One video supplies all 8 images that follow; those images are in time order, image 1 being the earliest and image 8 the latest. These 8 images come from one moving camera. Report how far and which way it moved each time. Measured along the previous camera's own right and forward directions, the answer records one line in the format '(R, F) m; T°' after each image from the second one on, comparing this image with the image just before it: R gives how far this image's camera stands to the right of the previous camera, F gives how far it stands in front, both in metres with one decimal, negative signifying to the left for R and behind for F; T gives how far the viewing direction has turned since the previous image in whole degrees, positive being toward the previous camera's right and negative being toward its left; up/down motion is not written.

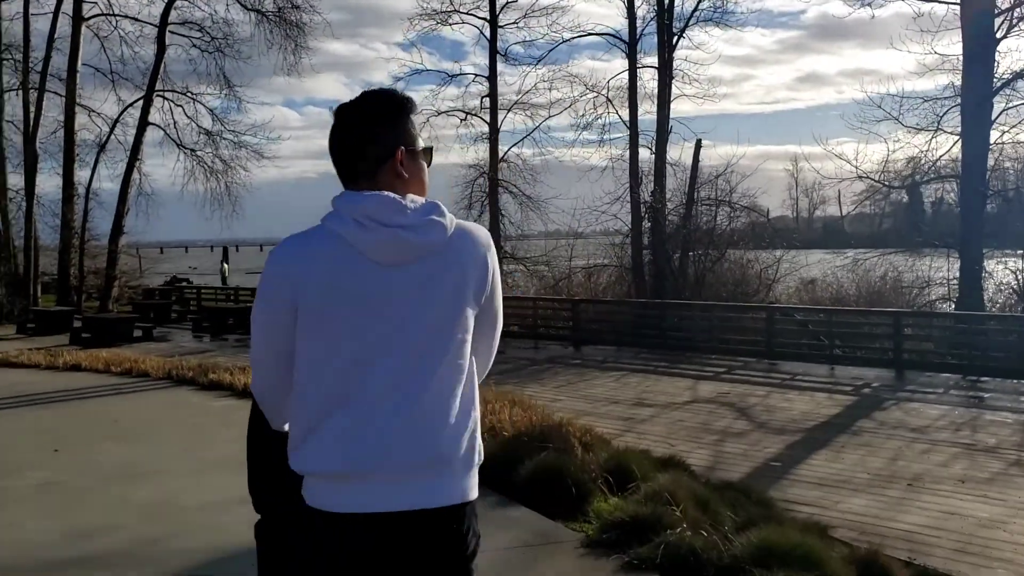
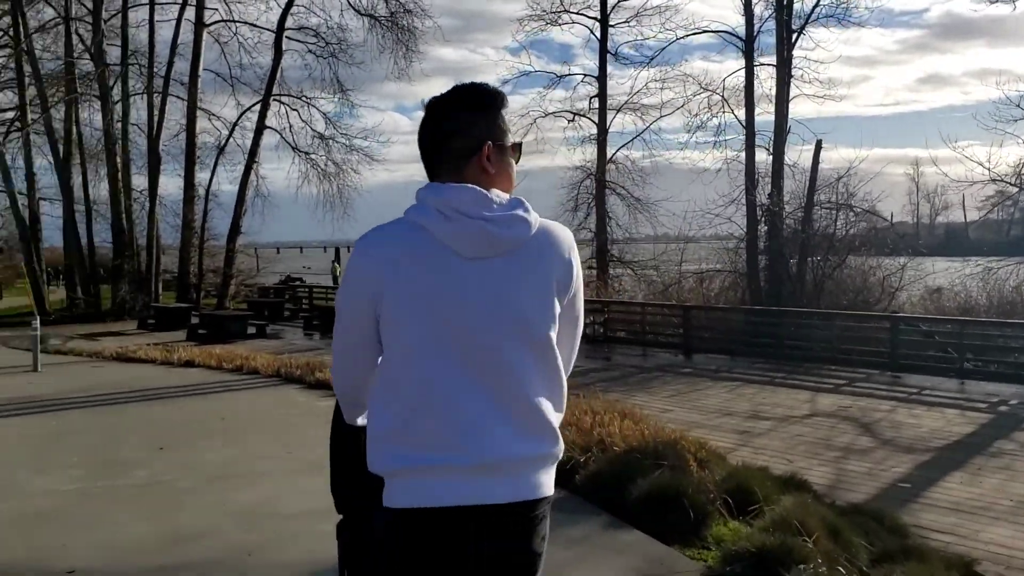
(0.0, +0.3) m; -7°
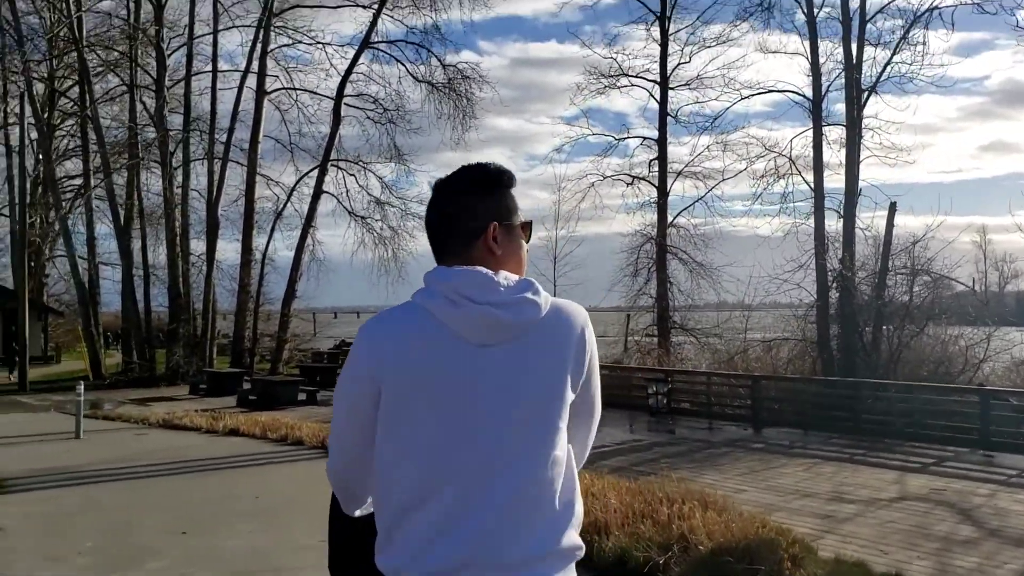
(-0.1, +0.7) m; -3°
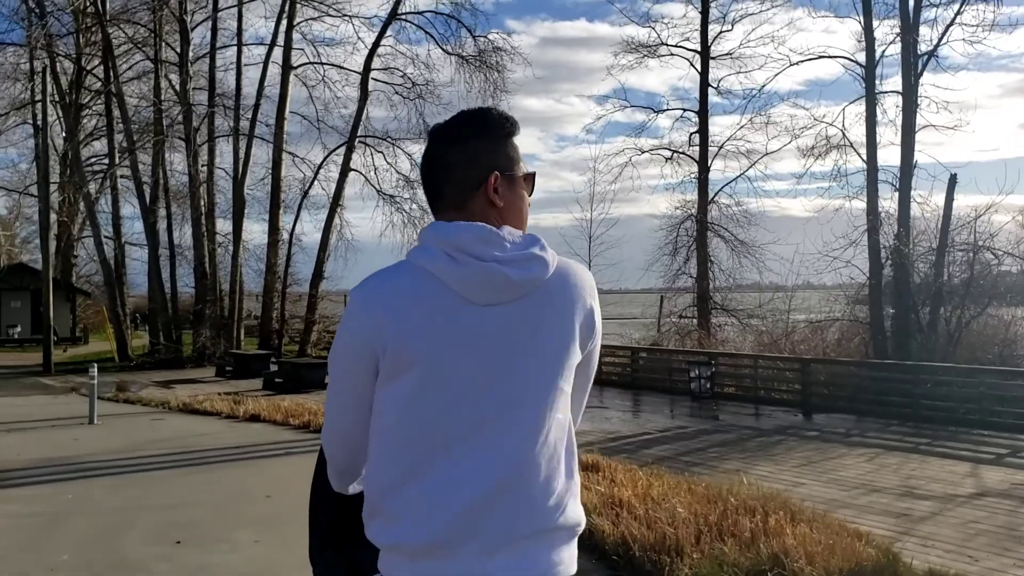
(-0.1, +0.9) m; -2°
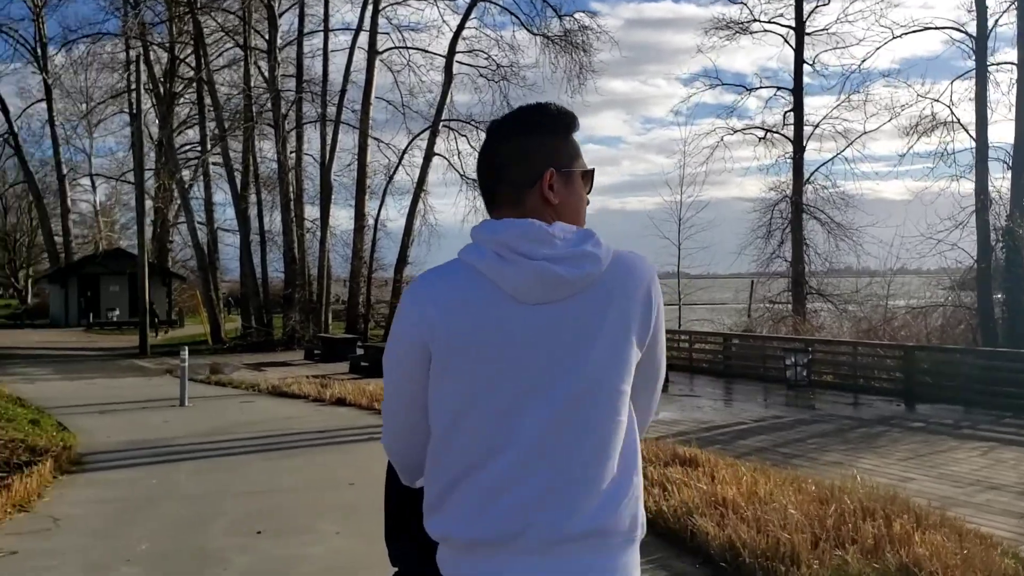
(-0.1, +0.3) m; -5°
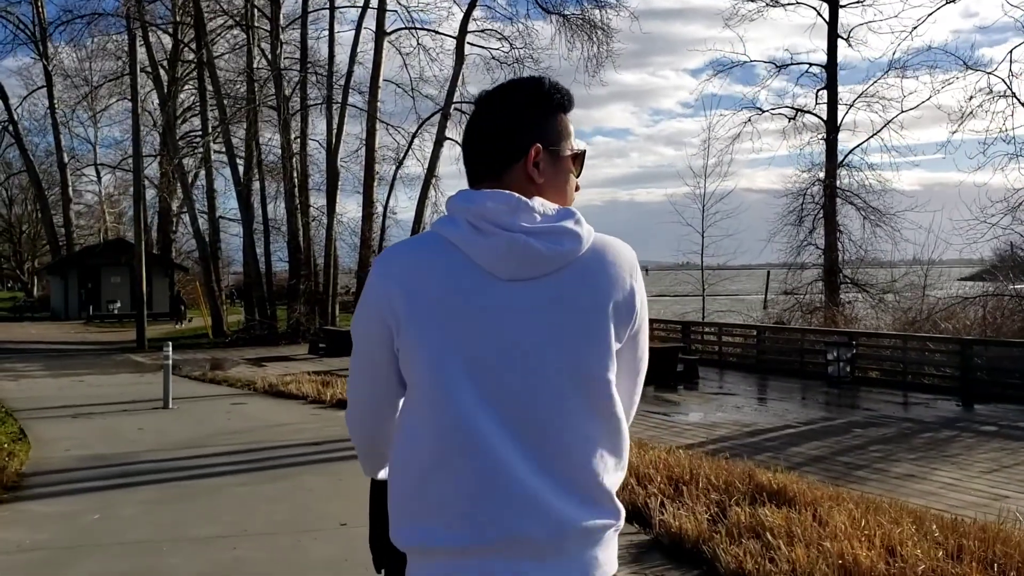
(-0.1, +1.3) m; -1°
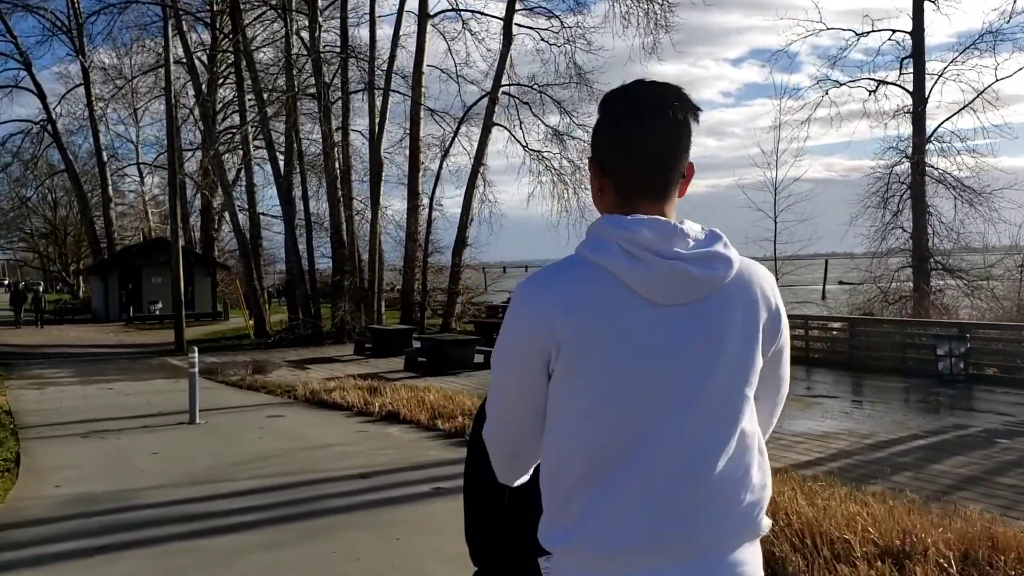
(-0.3, +1.6) m; -3°
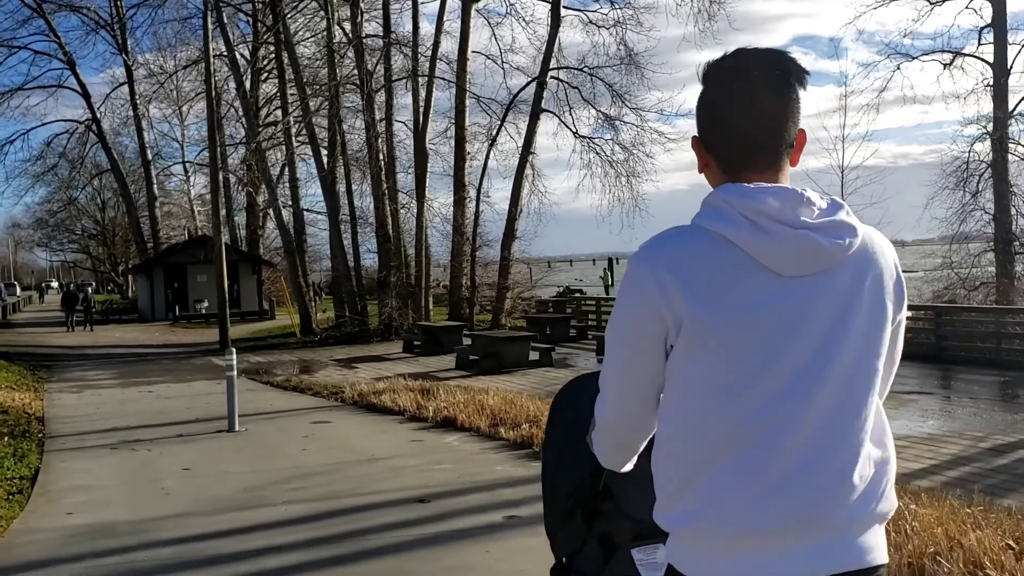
(-0.2, +0.9) m; -3°
